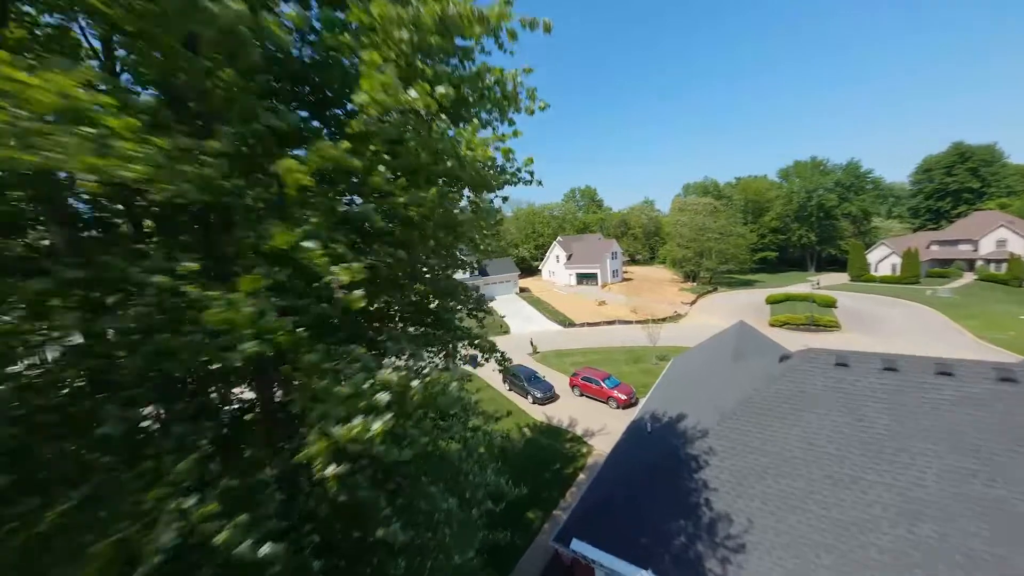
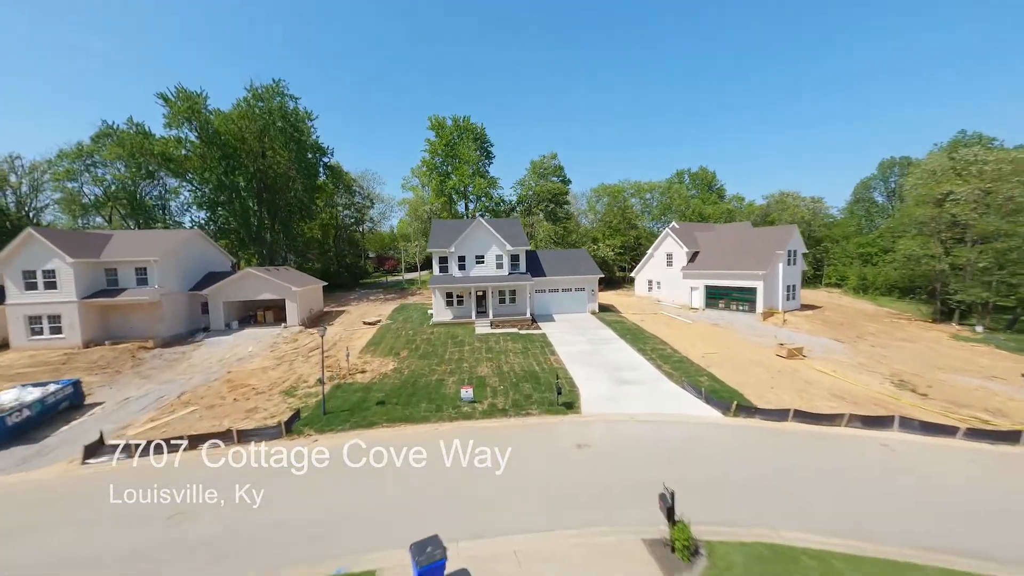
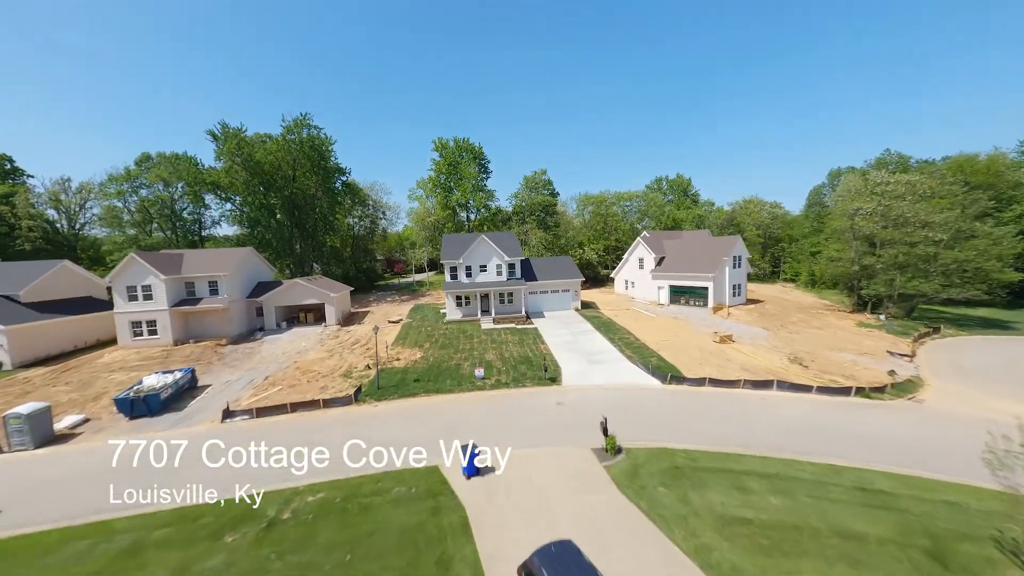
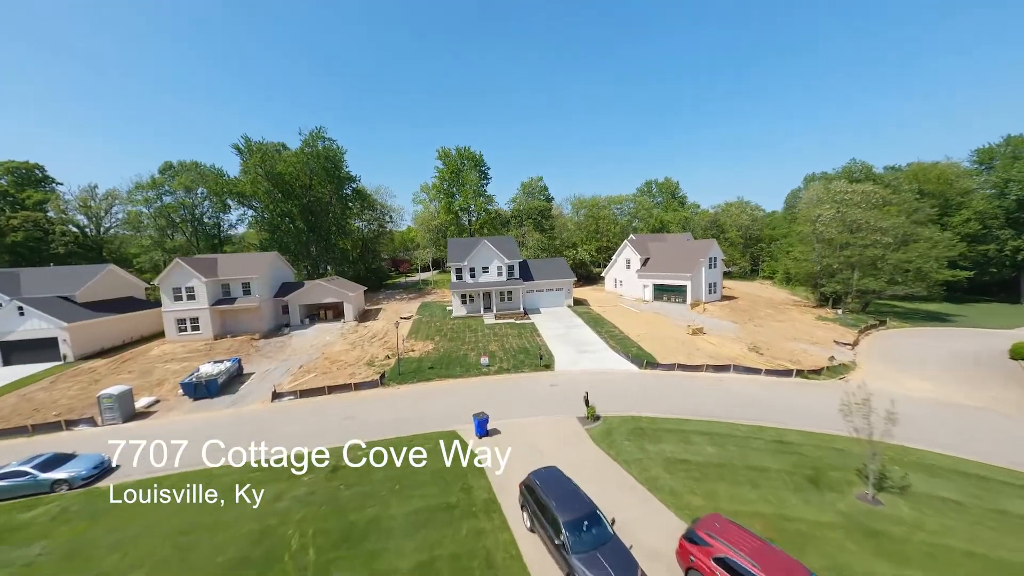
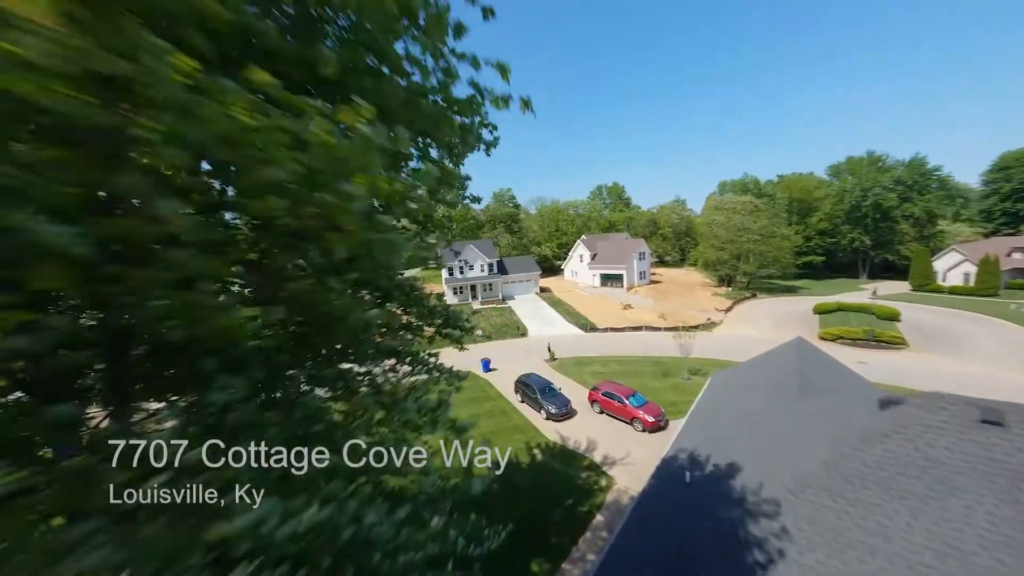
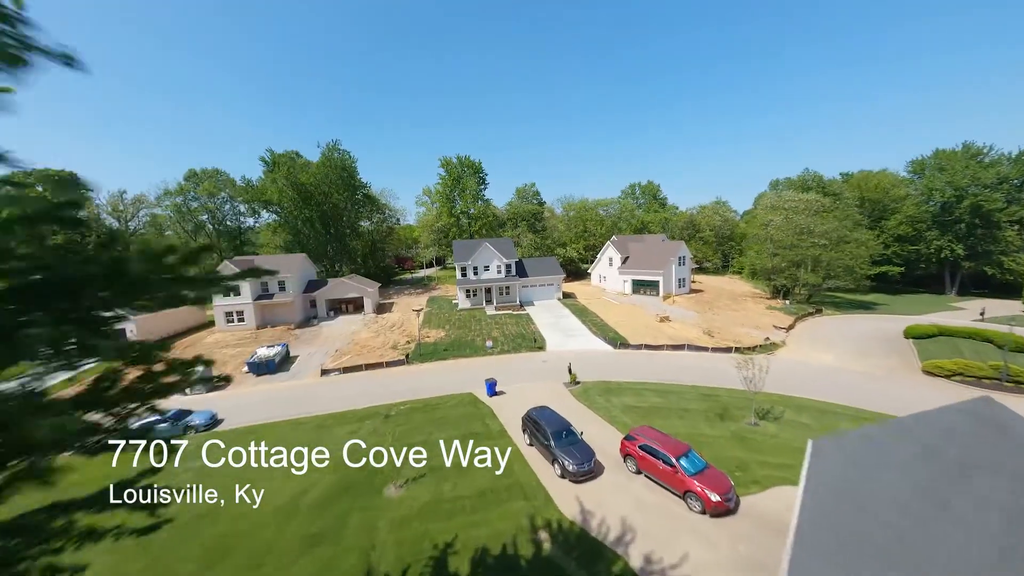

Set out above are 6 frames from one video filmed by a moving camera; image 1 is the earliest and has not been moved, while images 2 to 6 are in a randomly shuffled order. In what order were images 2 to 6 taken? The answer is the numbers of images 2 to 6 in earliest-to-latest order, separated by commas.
5, 6, 4, 3, 2
